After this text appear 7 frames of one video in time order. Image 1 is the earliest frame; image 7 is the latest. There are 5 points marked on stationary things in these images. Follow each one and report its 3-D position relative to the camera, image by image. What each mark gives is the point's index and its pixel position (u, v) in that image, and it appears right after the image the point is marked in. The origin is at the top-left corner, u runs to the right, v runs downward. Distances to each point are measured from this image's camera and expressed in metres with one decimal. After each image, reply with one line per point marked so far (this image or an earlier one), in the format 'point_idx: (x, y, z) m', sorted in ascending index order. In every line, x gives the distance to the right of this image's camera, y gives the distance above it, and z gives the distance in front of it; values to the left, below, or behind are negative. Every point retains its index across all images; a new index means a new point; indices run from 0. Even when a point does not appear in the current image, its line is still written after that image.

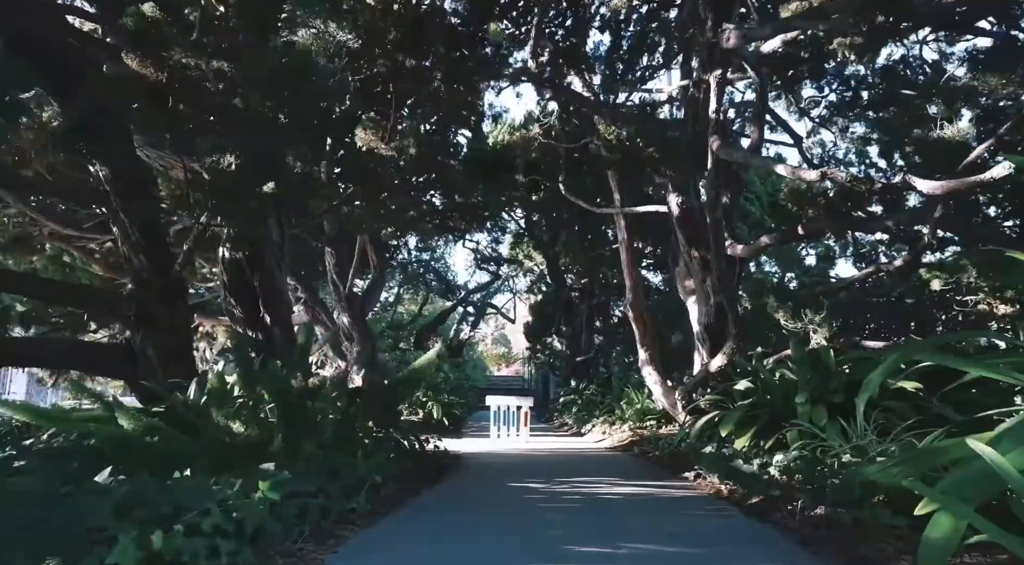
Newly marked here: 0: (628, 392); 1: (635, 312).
0: (+2.3, -2.3, +18.5) m
1: (+2.3, -0.5, +16.9) m
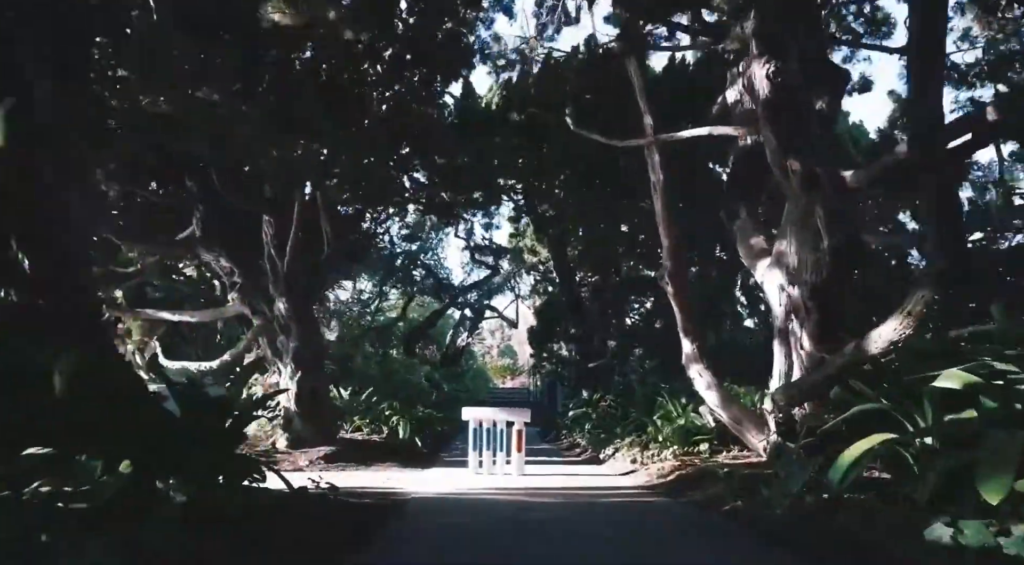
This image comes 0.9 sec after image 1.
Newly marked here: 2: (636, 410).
0: (+2.2, -1.9, +13.6) m
1: (+2.2, -0.1, +12.1) m
2: (+2.2, -2.3, +15.9) m
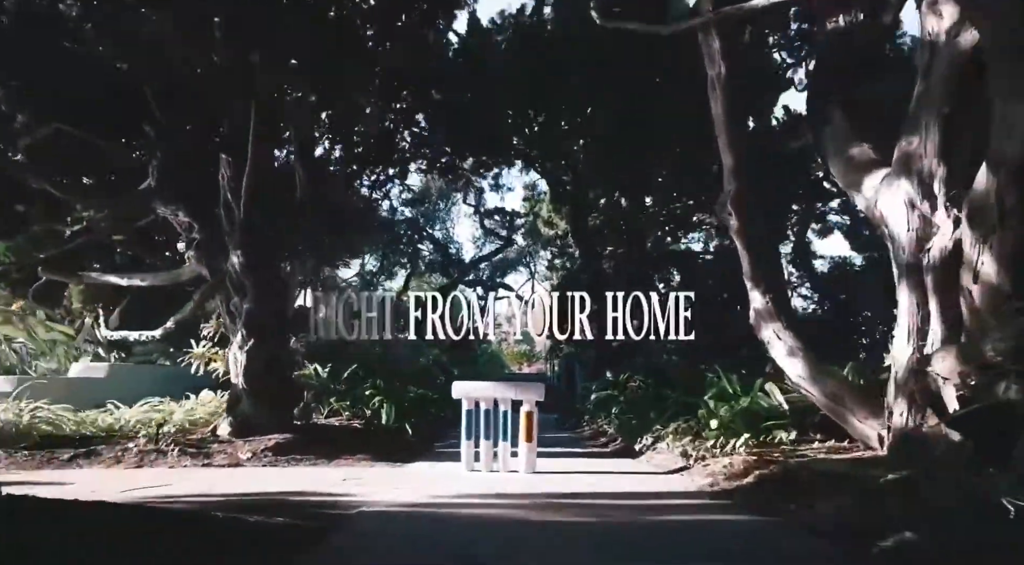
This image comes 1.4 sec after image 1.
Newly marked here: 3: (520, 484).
0: (+2.3, -1.2, +10.7) m
1: (+2.3, +0.5, +9.1) m
2: (+2.3, -1.6, +13.0) m
3: (+0.1, -1.7, +7.6) m
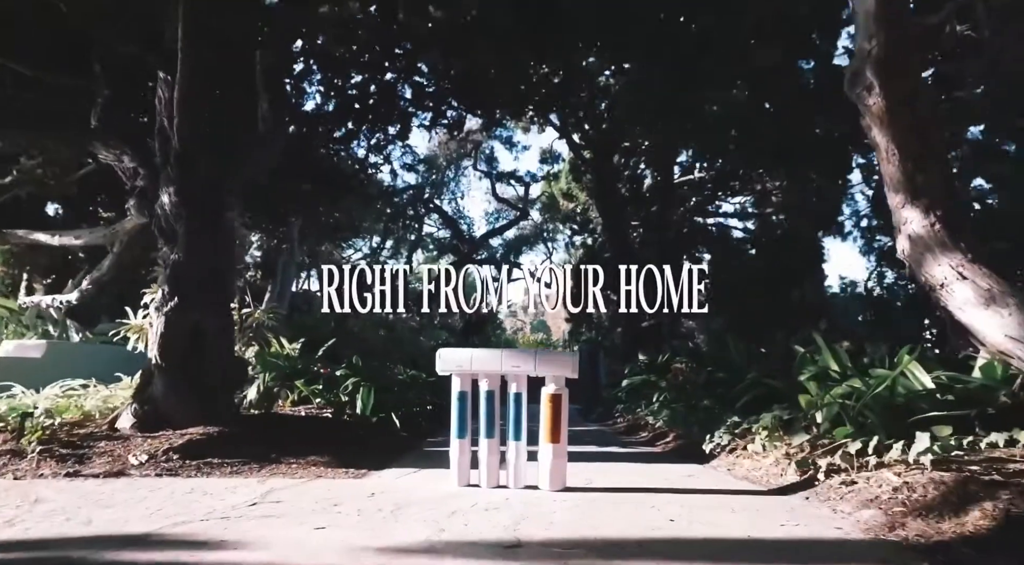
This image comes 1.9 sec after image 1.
0: (+2.5, -0.7, +7.8) m
1: (+2.4, +1.1, +6.2) m
2: (+2.5, -1.0, +10.0) m
3: (+0.2, -1.2, +4.7) m
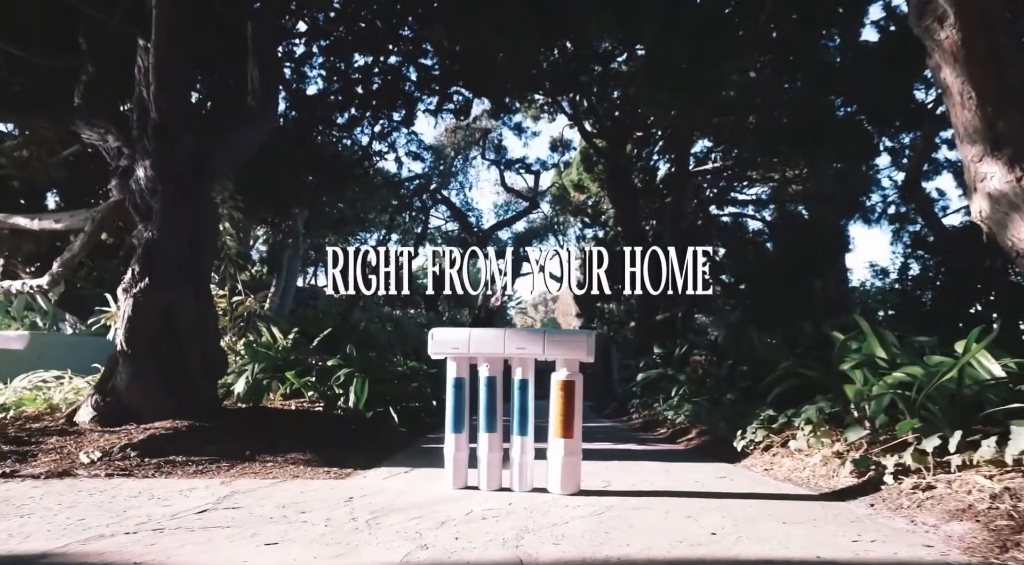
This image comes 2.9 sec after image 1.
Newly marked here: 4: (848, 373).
0: (+2.5, -0.5, +7.0) m
1: (+2.4, +1.2, +5.4) m
2: (+2.6, -0.9, +9.2) m
3: (+0.2, -1.1, +3.9) m
4: (+2.3, -0.6, +6.3) m
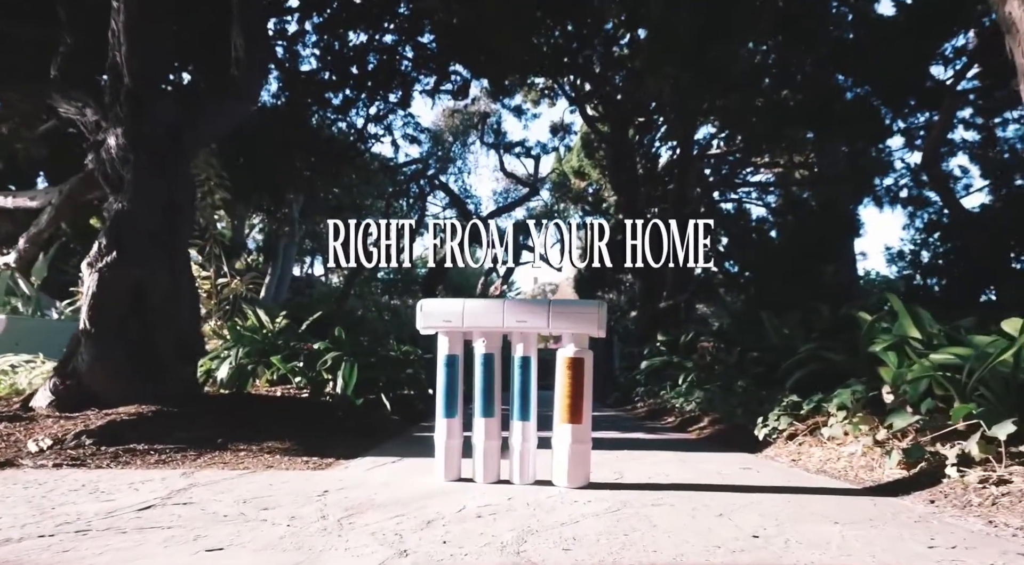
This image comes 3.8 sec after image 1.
0: (+2.5, -0.3, +6.4) m
1: (+2.4, +1.4, +4.8) m
2: (+2.6, -0.7, +8.7) m
3: (+0.2, -0.9, +3.4) m
4: (+2.3, -0.4, +5.7) m
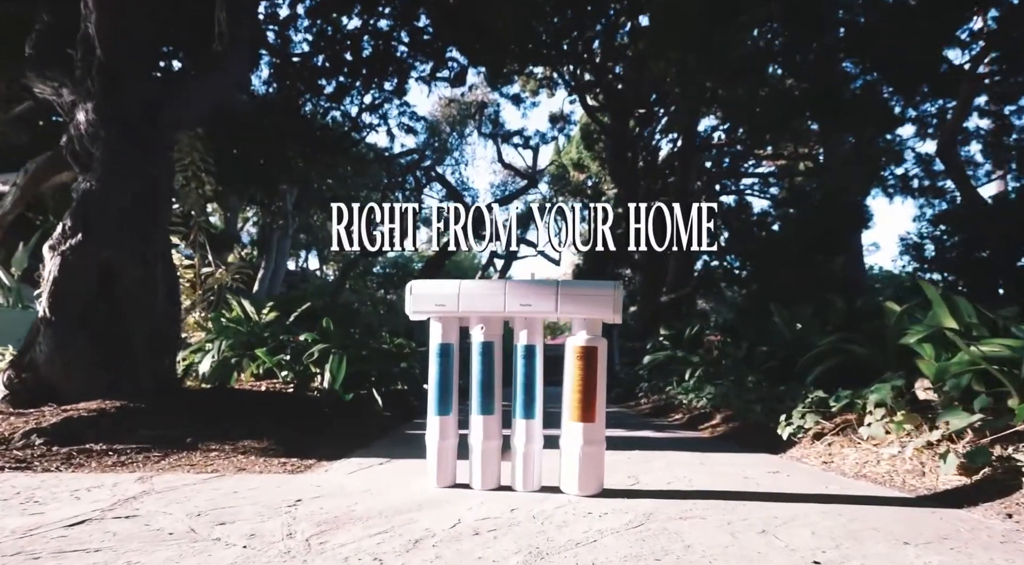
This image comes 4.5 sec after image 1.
0: (+2.5, -0.3, +5.9) m
1: (+2.4, +1.5, +4.3) m
2: (+2.6, -0.6, +8.2) m
3: (+0.2, -0.8, +2.9) m
4: (+2.3, -0.4, +5.2) m
